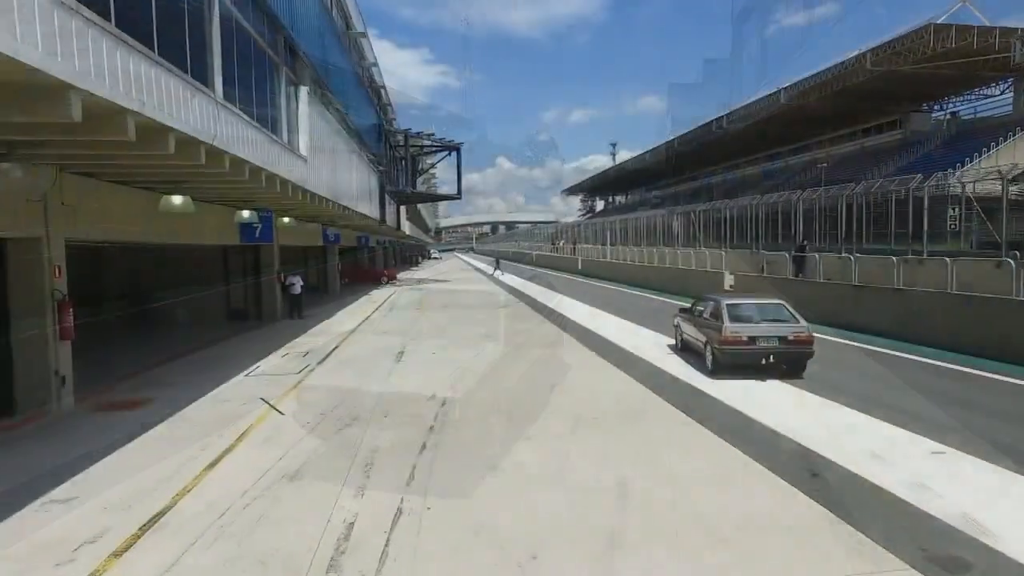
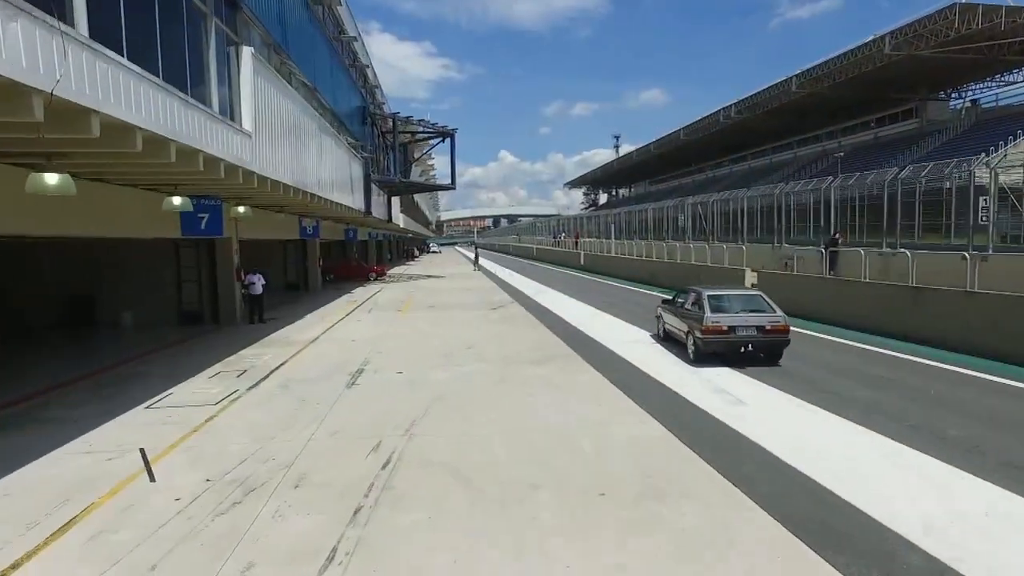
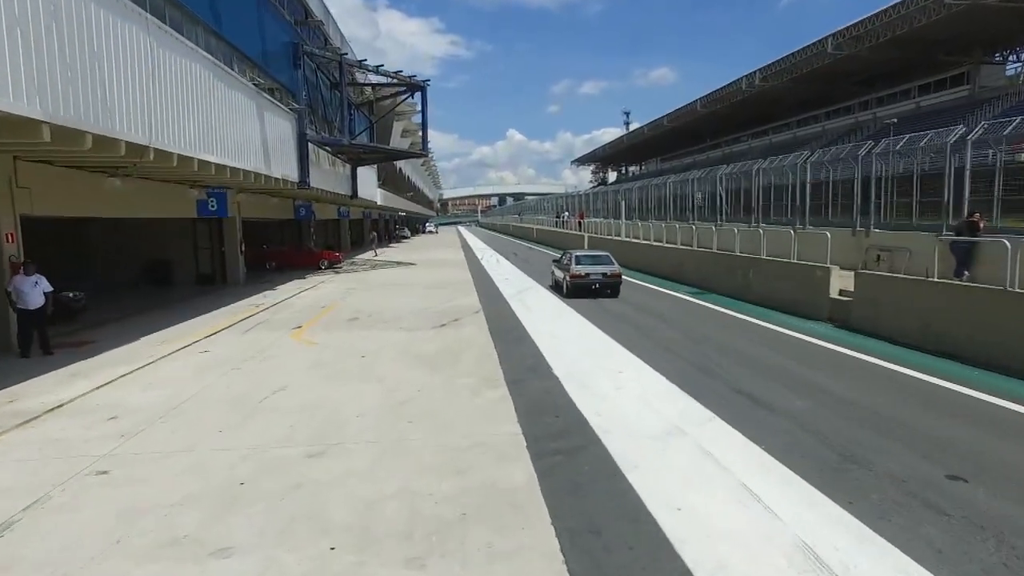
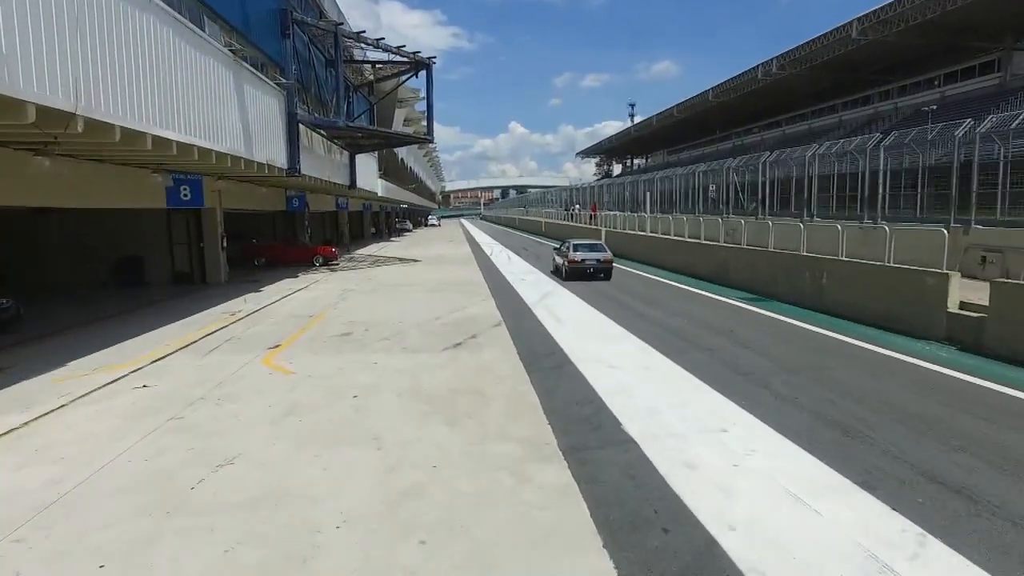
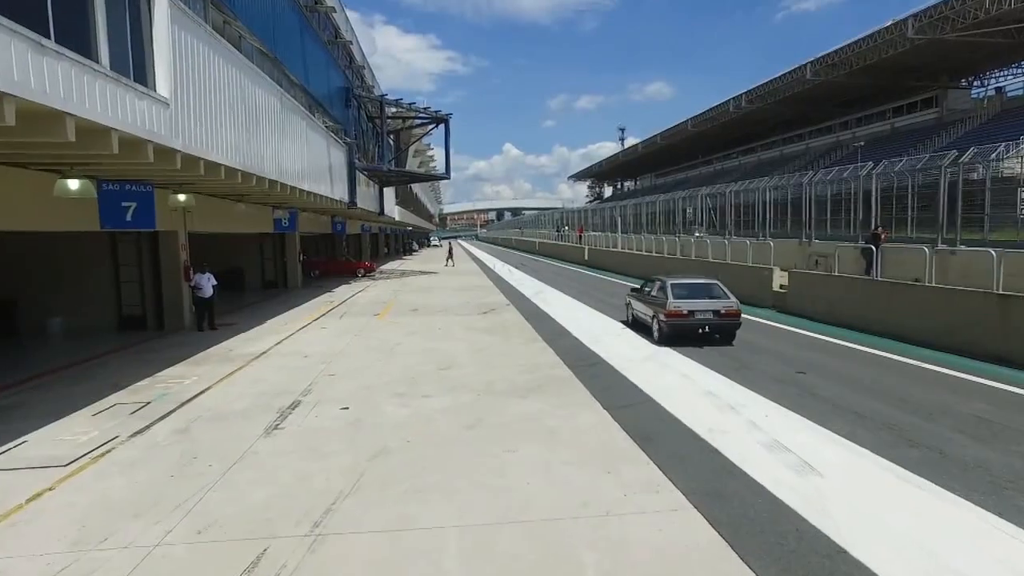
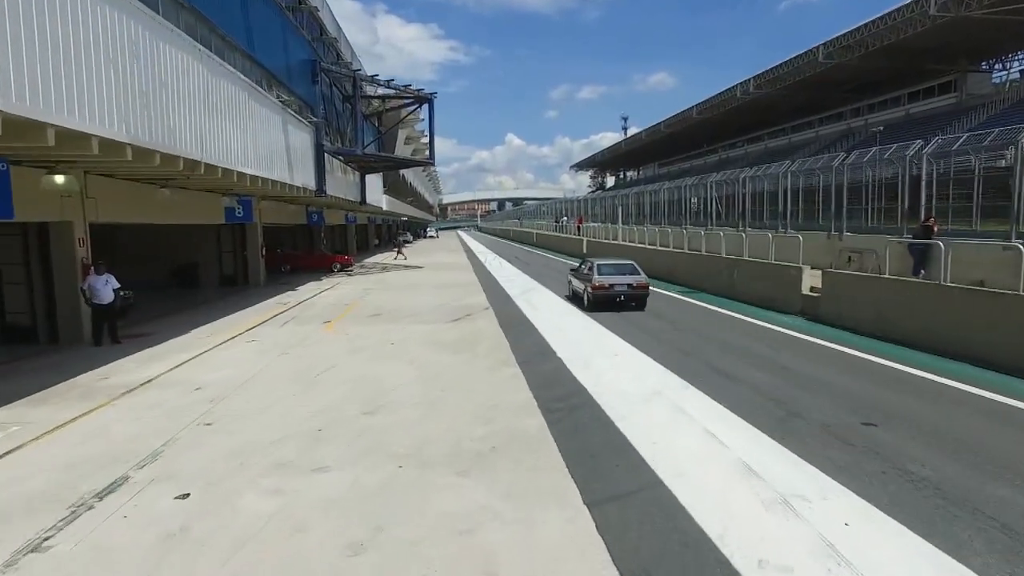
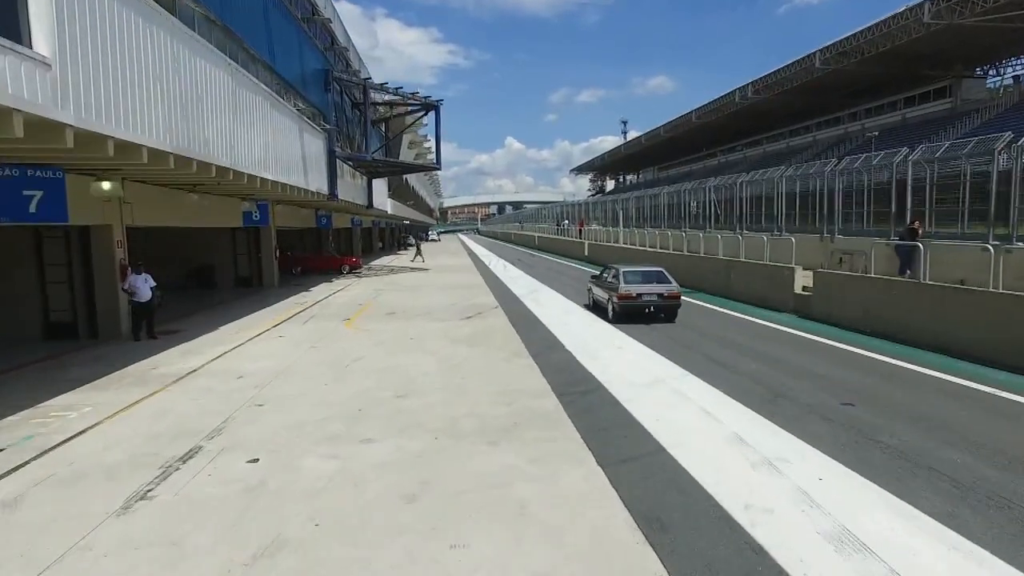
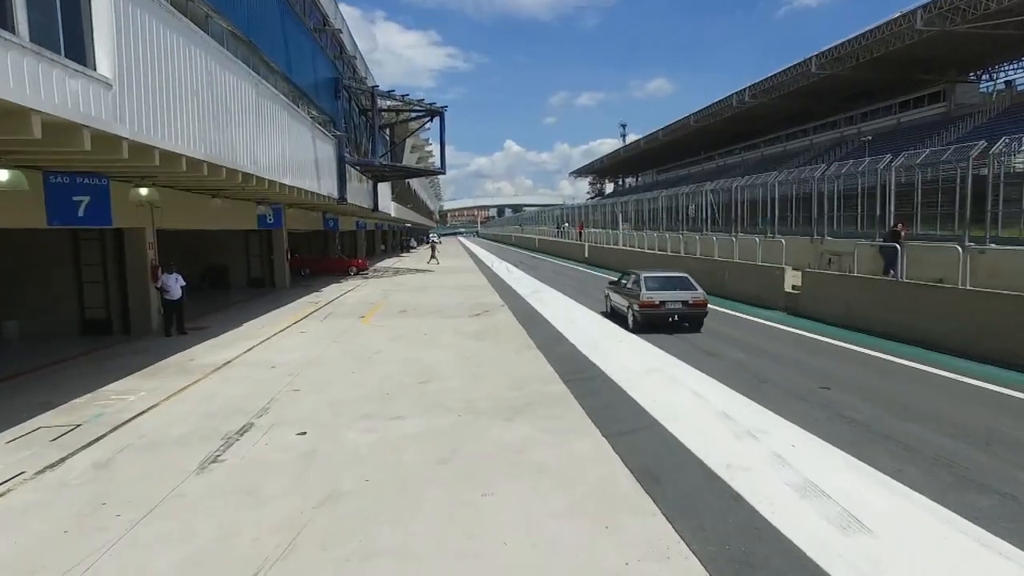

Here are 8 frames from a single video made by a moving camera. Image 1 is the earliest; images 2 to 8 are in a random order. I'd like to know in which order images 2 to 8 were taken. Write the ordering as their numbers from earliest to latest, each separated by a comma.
2, 5, 8, 7, 6, 3, 4
